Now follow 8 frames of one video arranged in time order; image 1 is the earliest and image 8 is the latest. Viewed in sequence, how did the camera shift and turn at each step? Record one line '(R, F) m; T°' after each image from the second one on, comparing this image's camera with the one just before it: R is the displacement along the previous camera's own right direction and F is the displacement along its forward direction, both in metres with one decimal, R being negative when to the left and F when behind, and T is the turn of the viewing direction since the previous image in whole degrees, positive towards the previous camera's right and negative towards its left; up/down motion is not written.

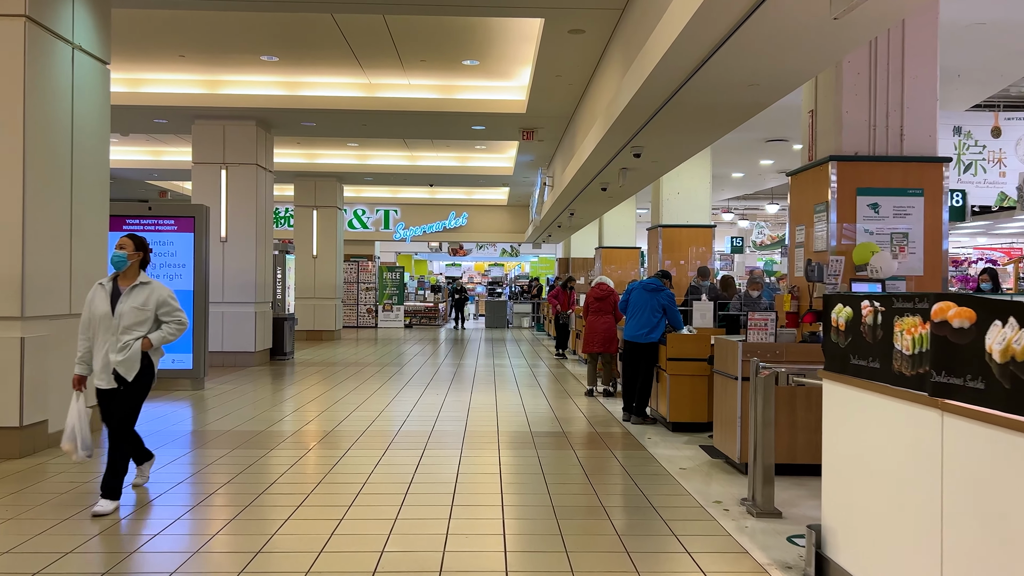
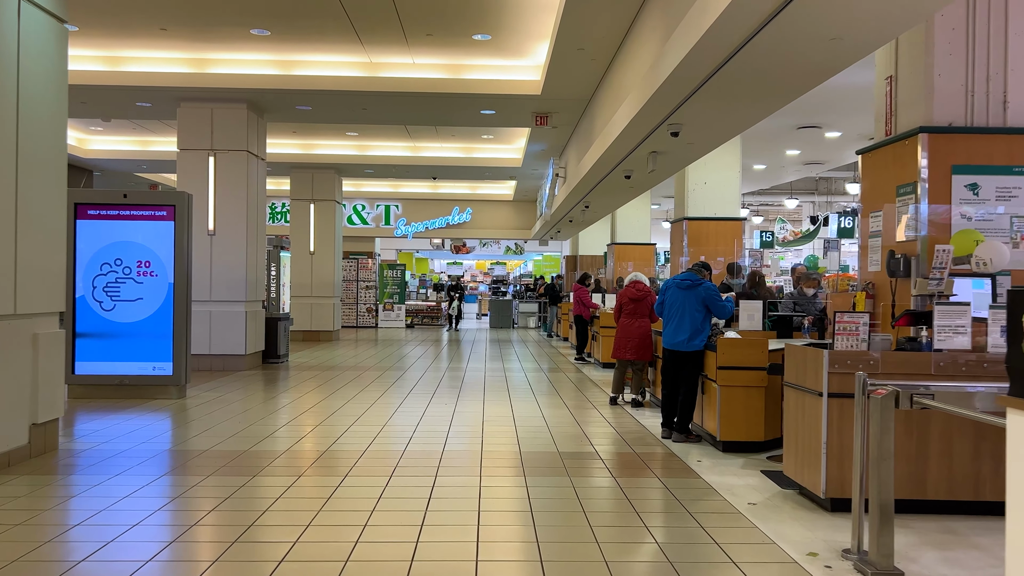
(-0.1, +0.7) m; 0°
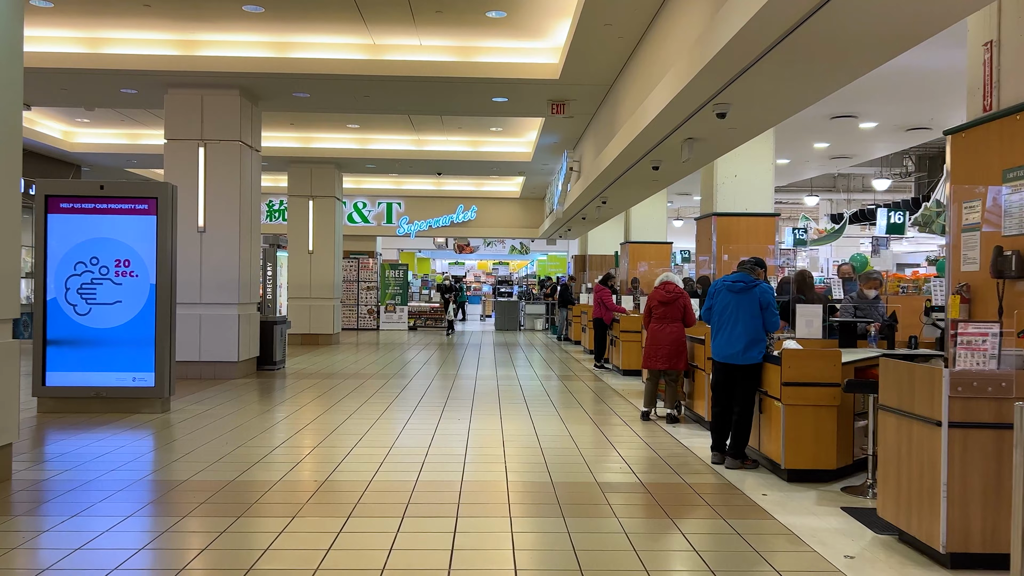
(-0.1, +0.6) m; 0°
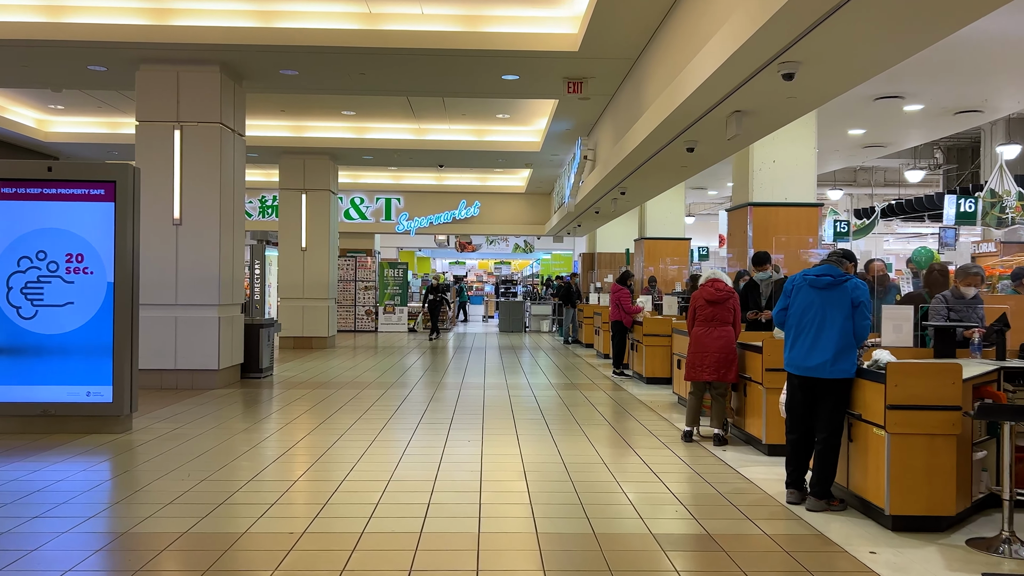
(-0.1, +0.8) m; 0°
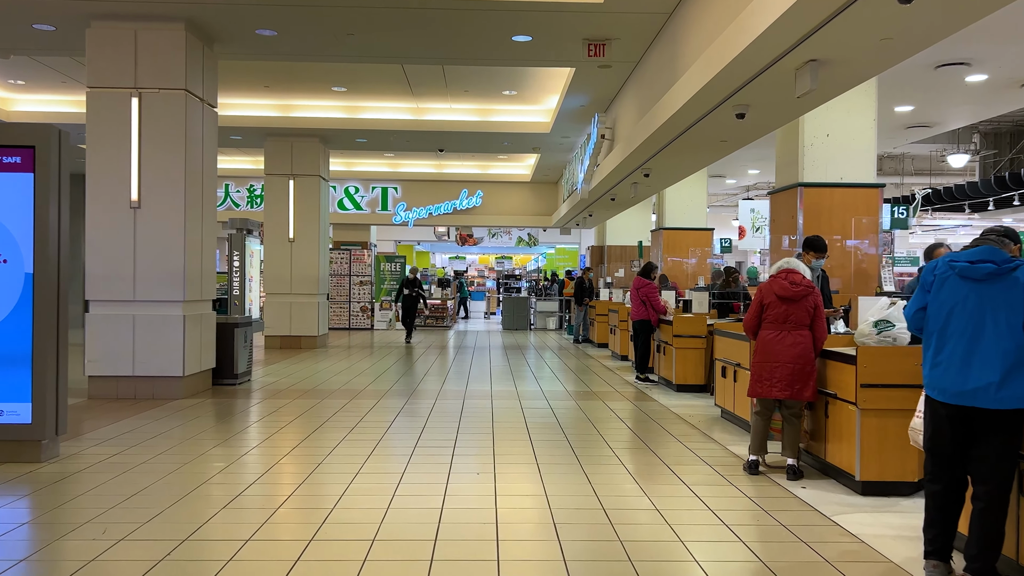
(-0.1, +1.0) m; 0°
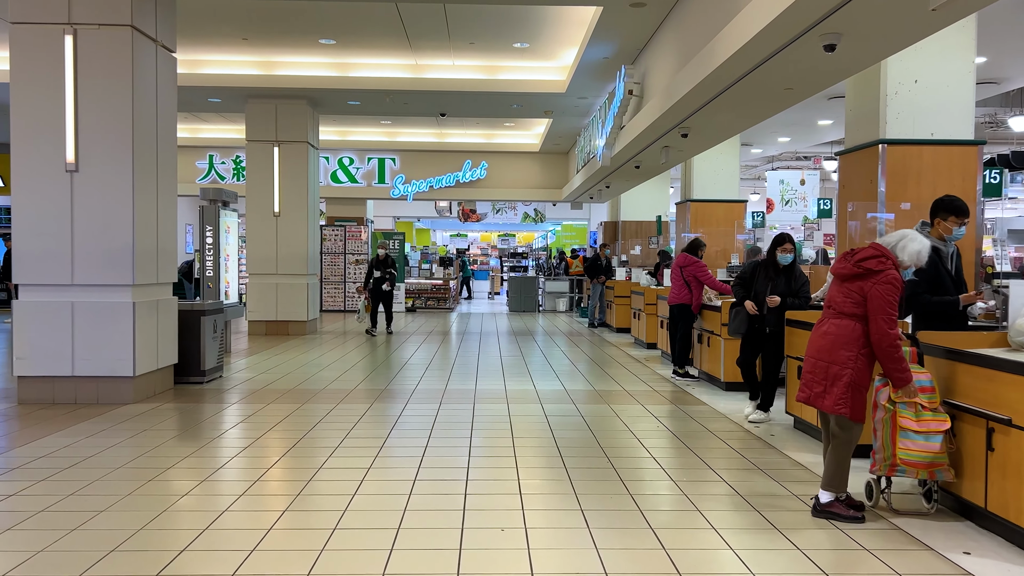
(-0.1, +1.1) m; 0°
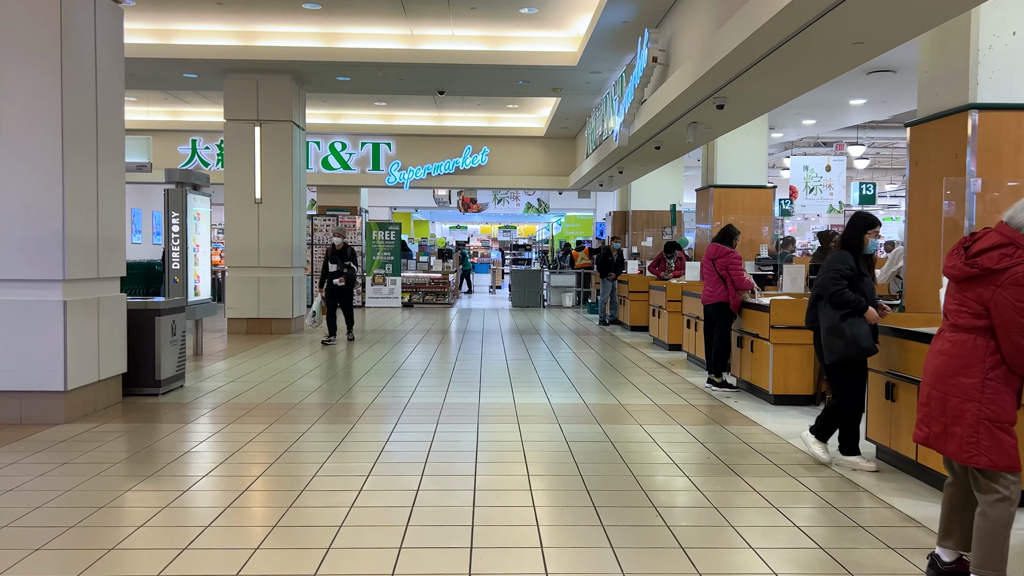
(-0.1, +0.9) m; 0°
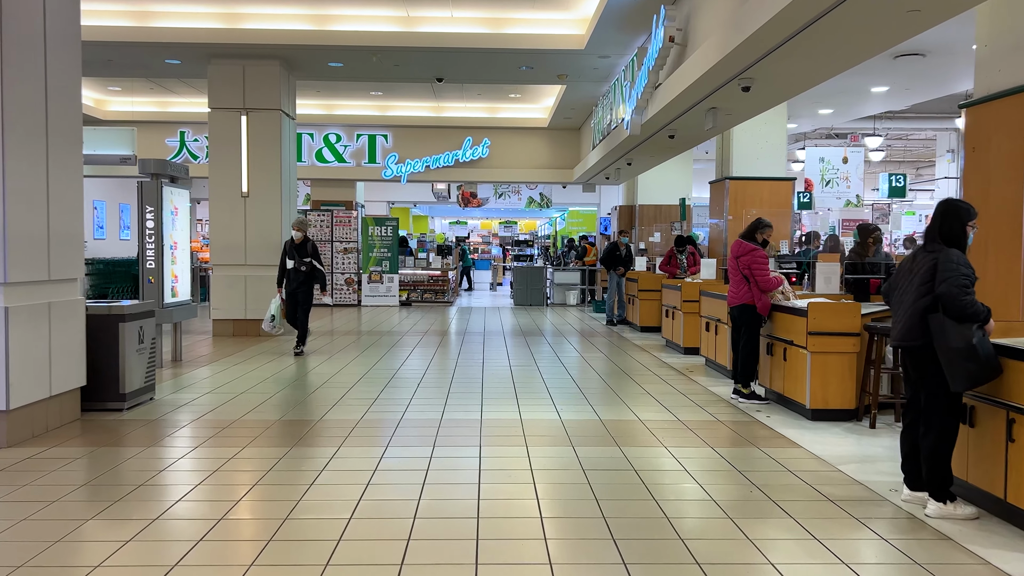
(0.0, +0.5) m; 0°
